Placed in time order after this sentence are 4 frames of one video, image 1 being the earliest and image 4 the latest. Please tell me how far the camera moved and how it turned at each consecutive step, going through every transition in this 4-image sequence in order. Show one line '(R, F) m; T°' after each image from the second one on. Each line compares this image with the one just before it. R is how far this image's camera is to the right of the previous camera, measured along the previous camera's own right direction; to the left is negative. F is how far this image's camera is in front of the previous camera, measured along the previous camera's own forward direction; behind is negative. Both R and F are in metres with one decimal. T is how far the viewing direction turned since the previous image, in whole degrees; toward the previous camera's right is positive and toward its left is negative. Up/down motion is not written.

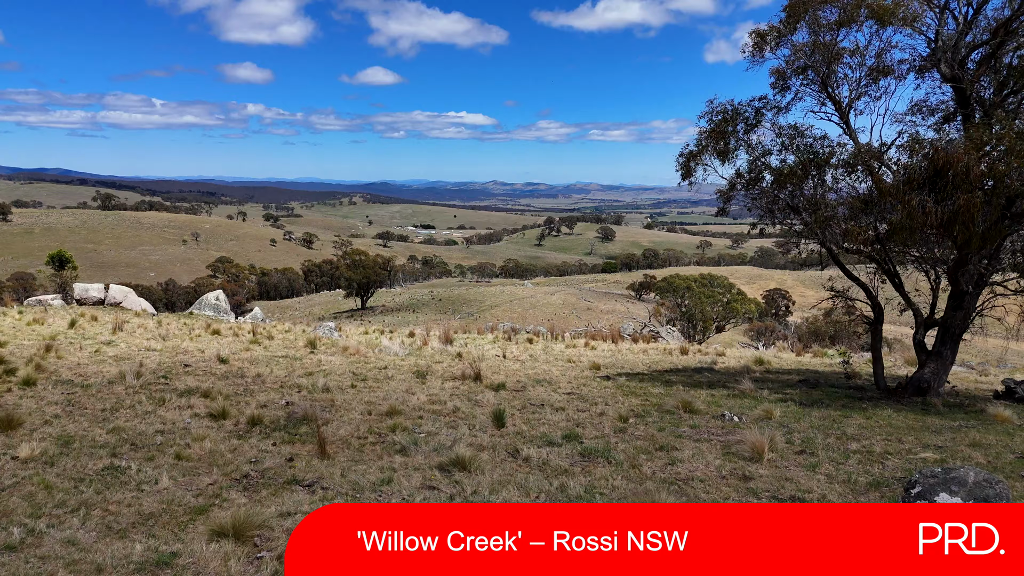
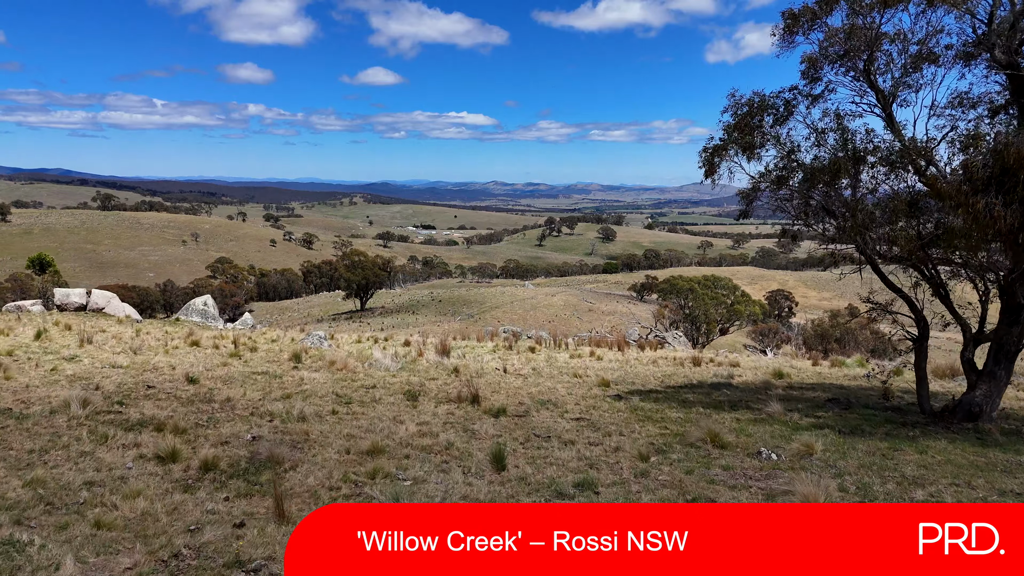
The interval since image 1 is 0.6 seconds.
(0.0, +0.9) m; 0°
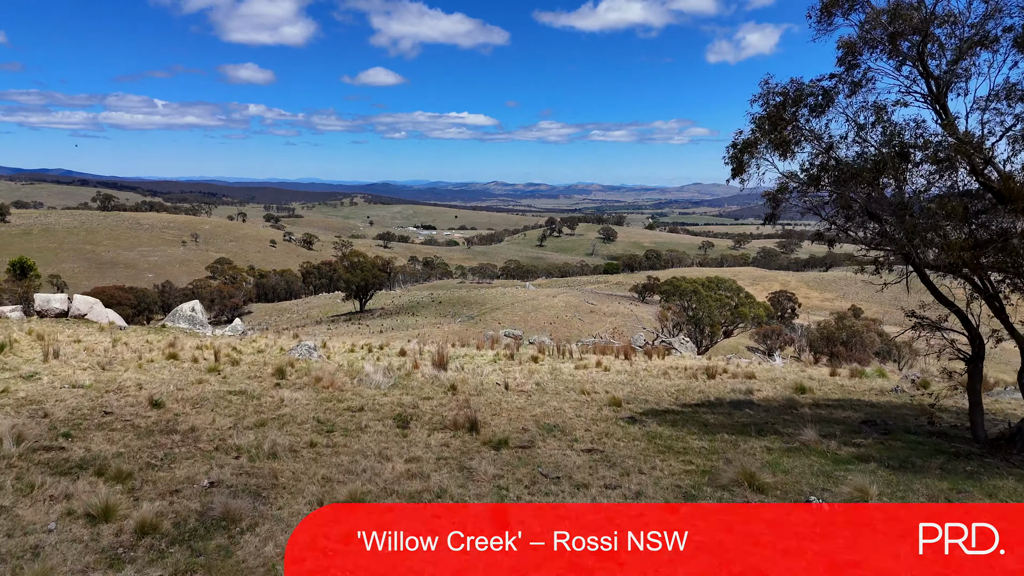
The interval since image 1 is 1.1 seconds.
(0.0, +0.9) m; 0°
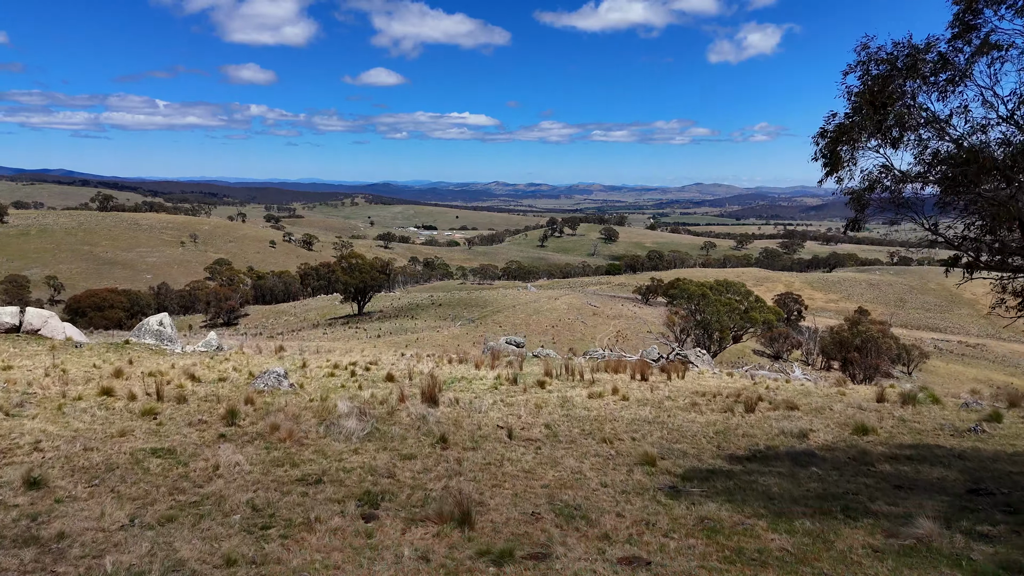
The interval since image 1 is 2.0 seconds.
(-0.1, +1.9) m; 0°
